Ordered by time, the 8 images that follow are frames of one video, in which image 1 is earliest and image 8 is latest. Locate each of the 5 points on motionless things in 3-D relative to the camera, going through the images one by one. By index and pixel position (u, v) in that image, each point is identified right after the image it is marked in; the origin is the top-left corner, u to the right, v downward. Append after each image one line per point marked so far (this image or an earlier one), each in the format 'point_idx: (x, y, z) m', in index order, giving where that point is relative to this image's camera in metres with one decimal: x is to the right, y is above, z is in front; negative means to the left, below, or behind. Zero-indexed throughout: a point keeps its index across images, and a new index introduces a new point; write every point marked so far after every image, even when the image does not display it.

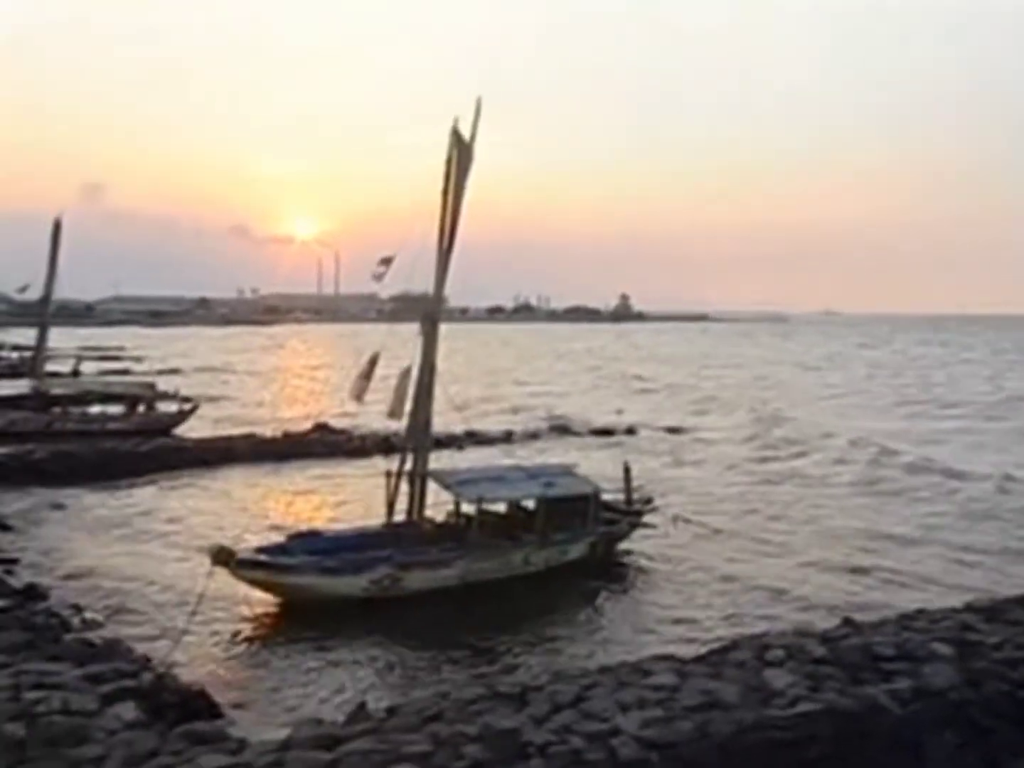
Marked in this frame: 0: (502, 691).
0: (-0.1, -5.0, +14.8) m
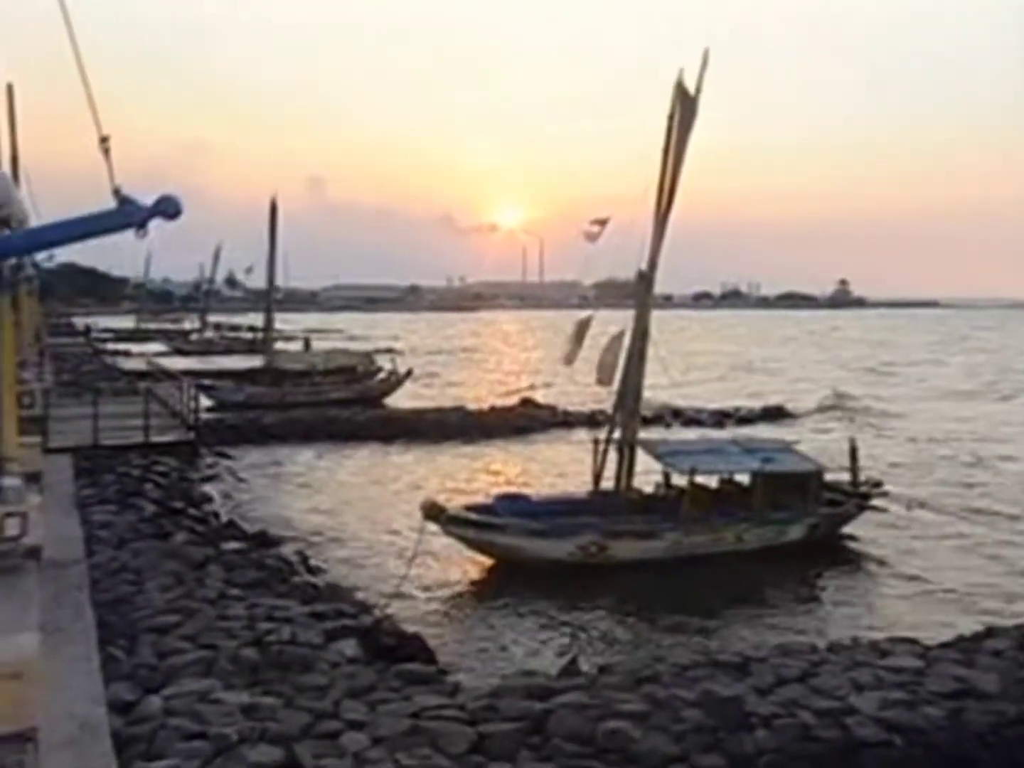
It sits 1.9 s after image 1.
0: (+3.2, -4.2, +13.9) m
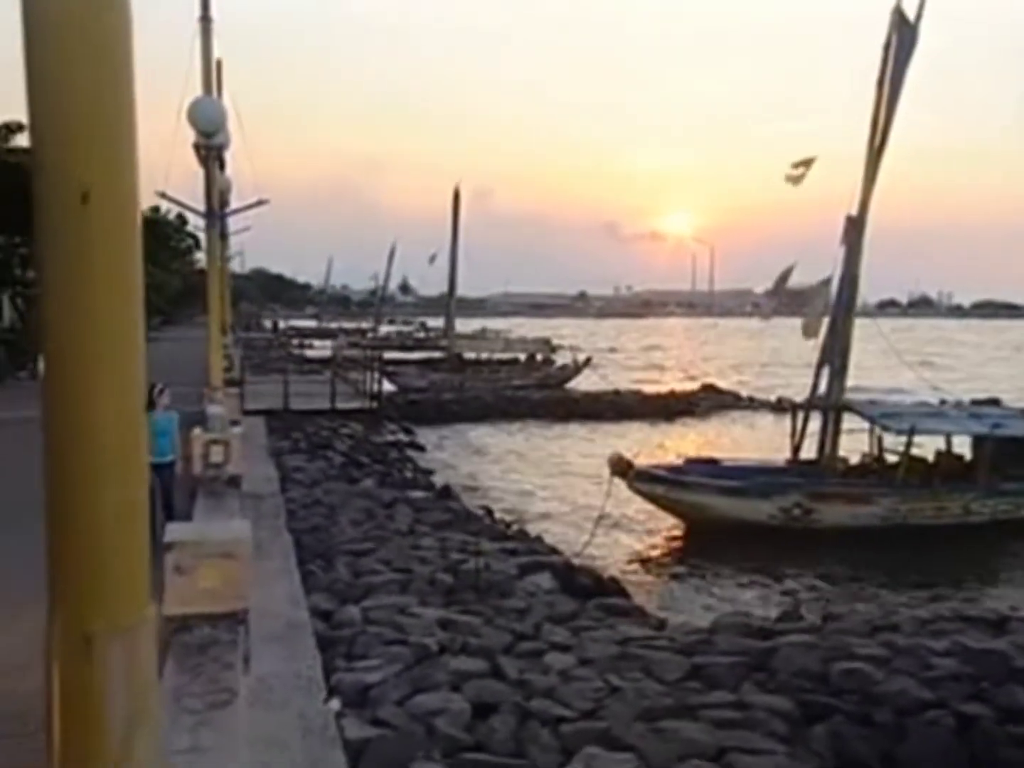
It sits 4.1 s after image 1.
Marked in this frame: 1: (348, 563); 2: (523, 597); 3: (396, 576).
0: (+6.1, -3.1, +12.2) m
1: (-2.5, -2.8, +14.2) m
2: (+0.2, -3.0, +12.8) m
3: (-1.7, -2.8, +13.5) m
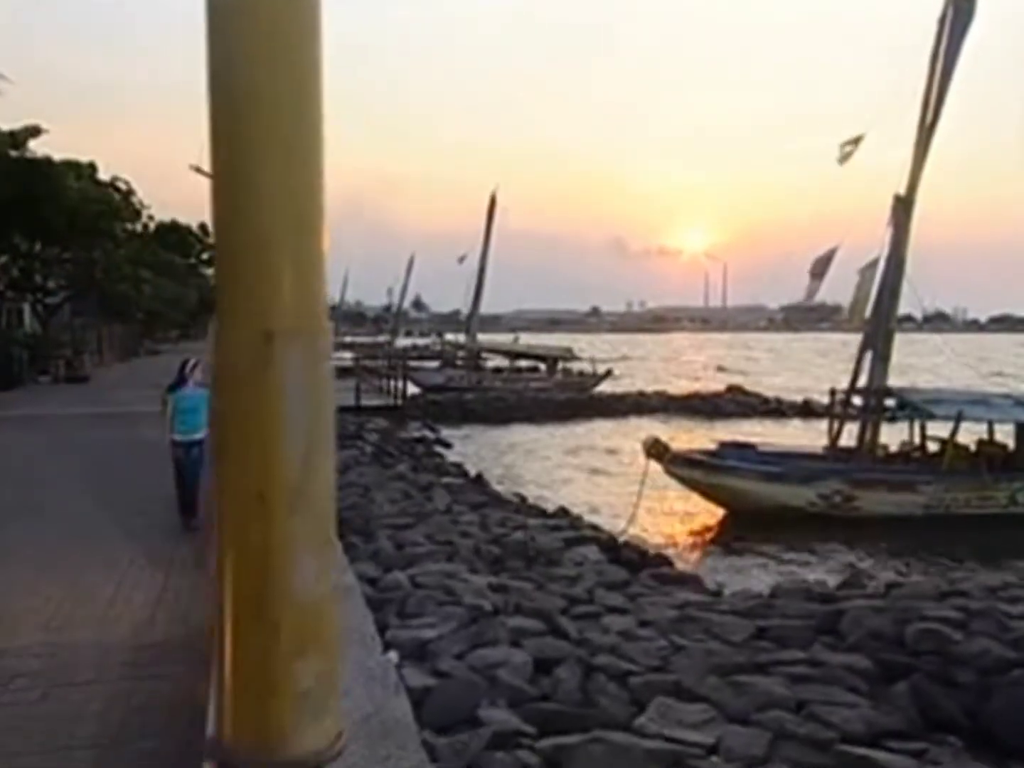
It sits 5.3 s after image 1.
0: (+6.8, -2.6, +11.7) m
1: (-1.8, -2.3, +13.8) m
2: (+0.8, -2.5, +12.5) m
3: (-1.0, -2.4, +13.2) m
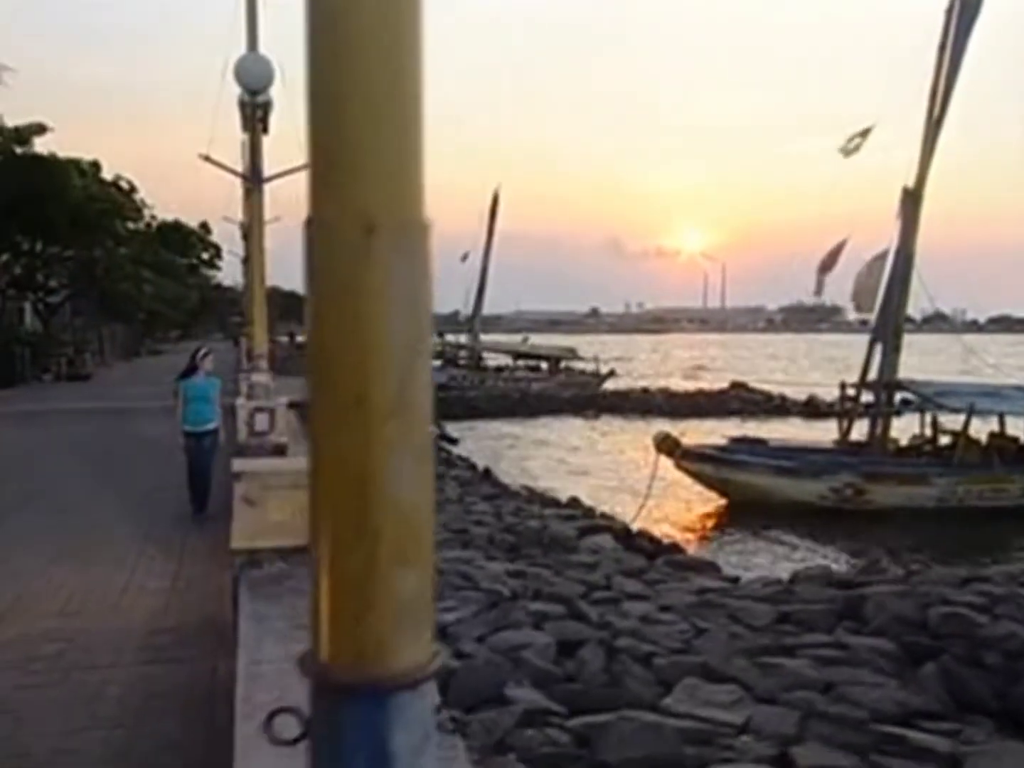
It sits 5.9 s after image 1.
0: (+7.0, -2.4, +11.6) m
1: (-1.6, -2.1, +13.7) m
2: (+1.0, -2.3, +12.4) m
3: (-0.8, -2.2, +13.1) m
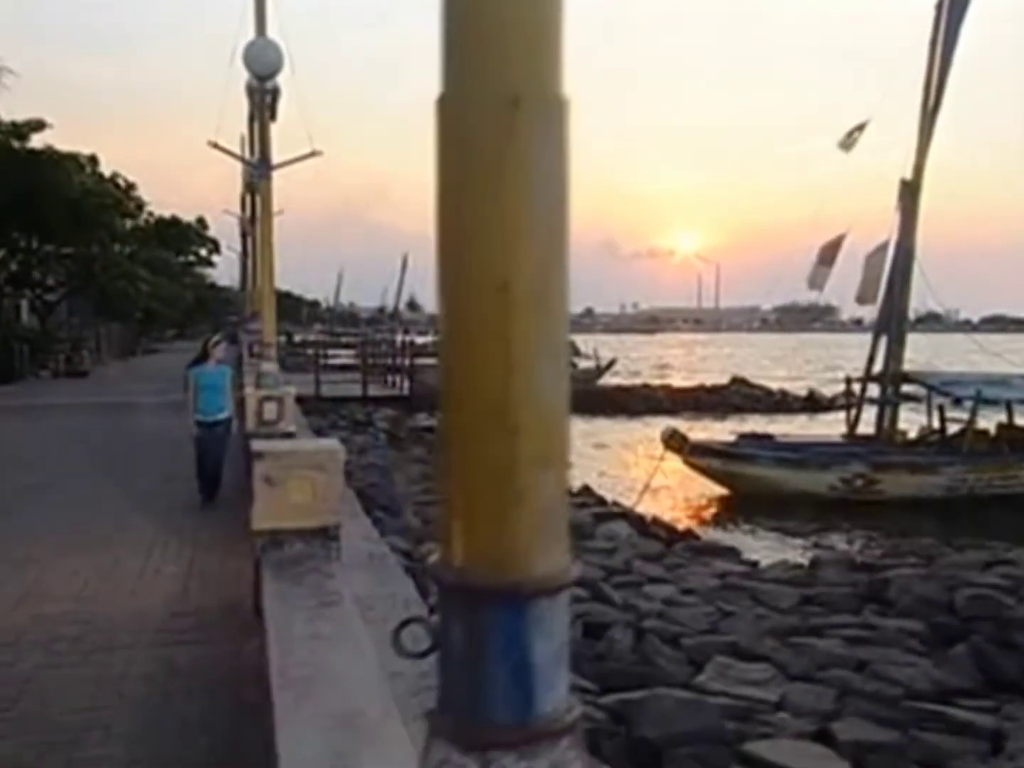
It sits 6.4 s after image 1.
0: (+7.2, -2.2, +11.6) m
1: (-1.4, -1.9, +13.6) m
2: (+1.3, -2.1, +12.3) m
3: (-0.6, -2.0, +12.9) m
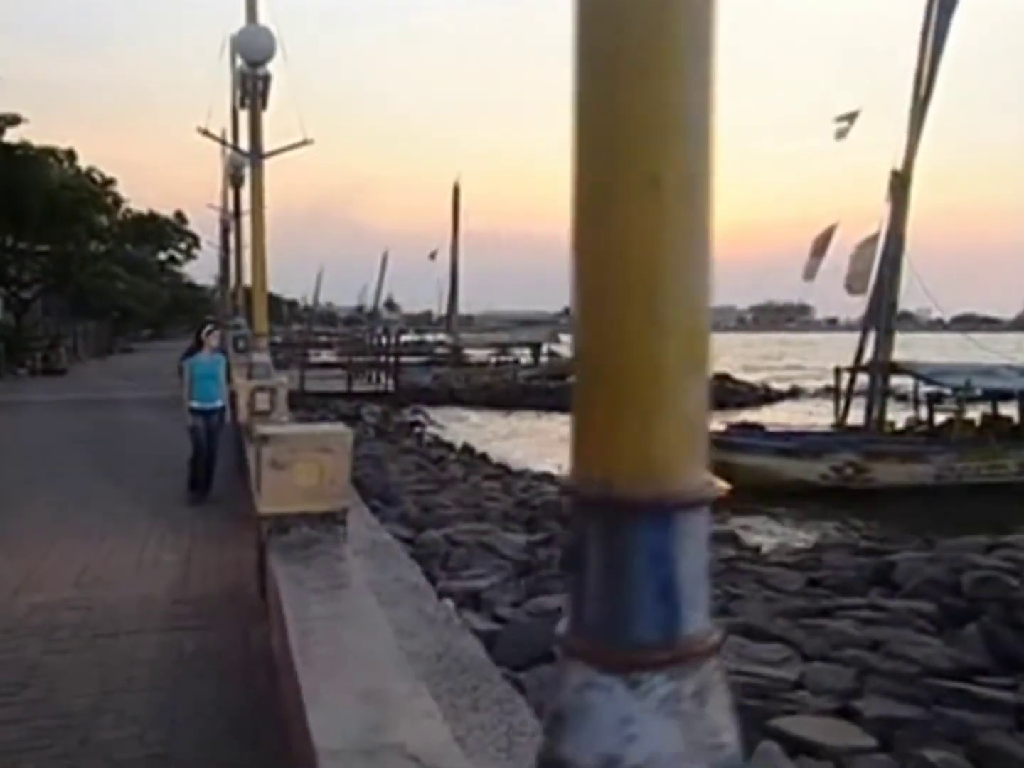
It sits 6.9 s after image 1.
0: (+7.2, -2.0, +11.7) m
1: (-1.4, -1.7, +13.5) m
2: (+1.3, -1.9, +12.2) m
3: (-0.6, -1.8, +12.8) m
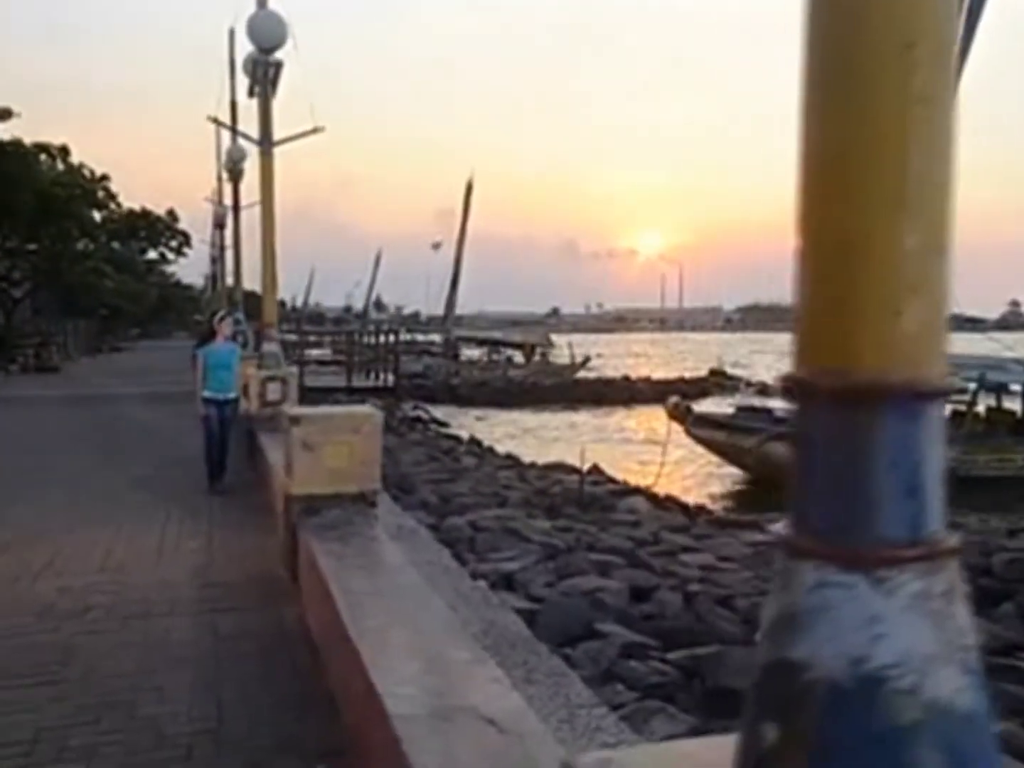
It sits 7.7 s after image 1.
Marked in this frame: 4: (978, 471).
0: (+7.5, -1.8, +11.7) m
1: (-1.2, -1.5, +13.4) m
2: (+1.5, -1.7, +12.1) m
3: (-0.3, -1.6, +12.8) m
4: (+9.9, -1.8, +19.4) m
